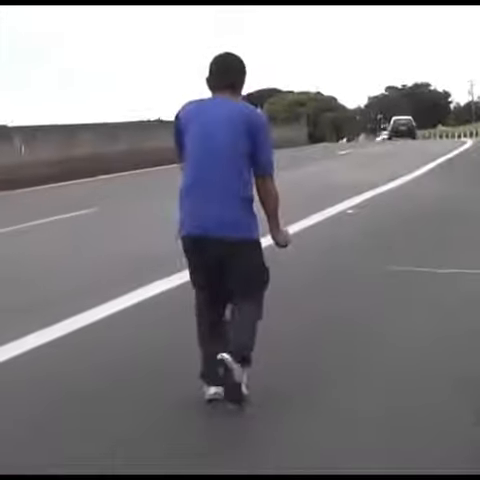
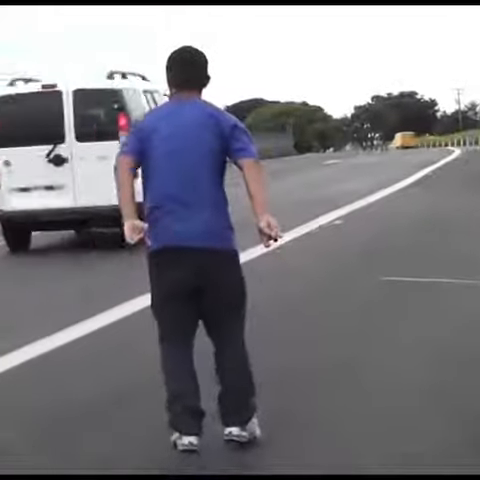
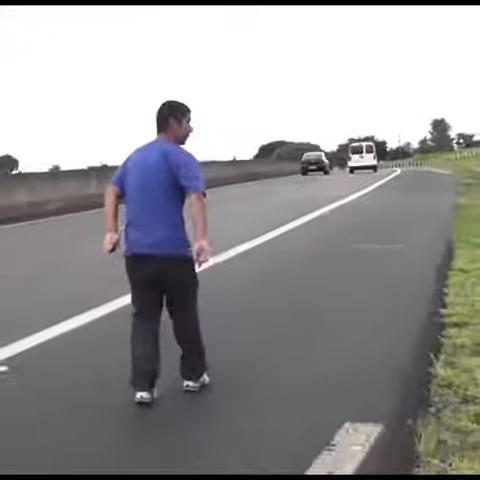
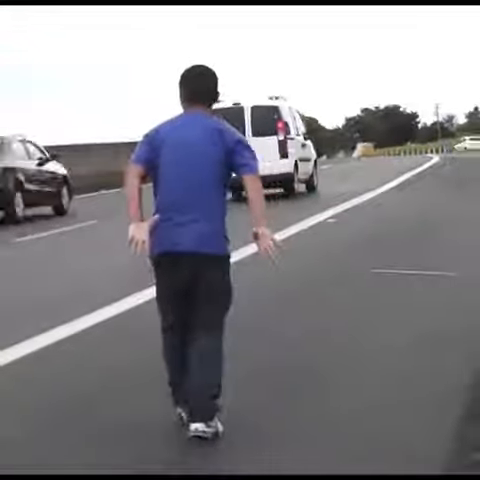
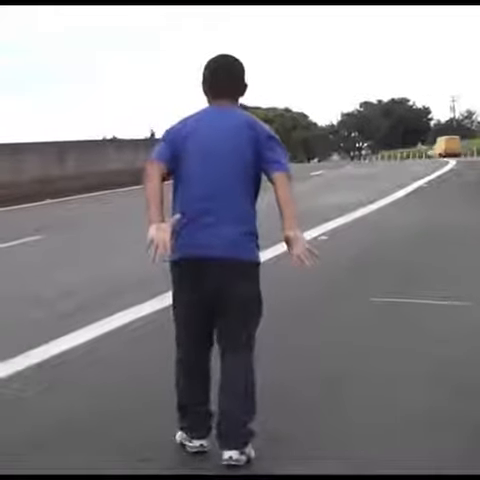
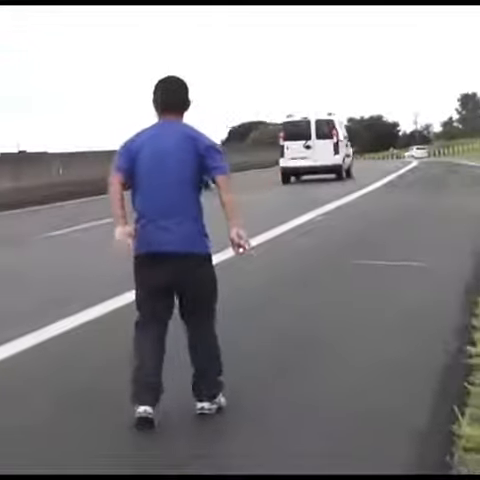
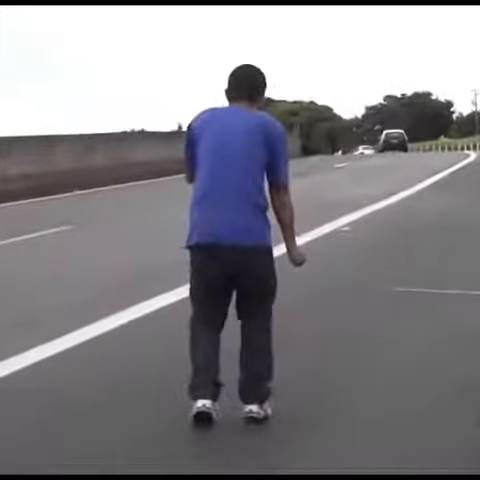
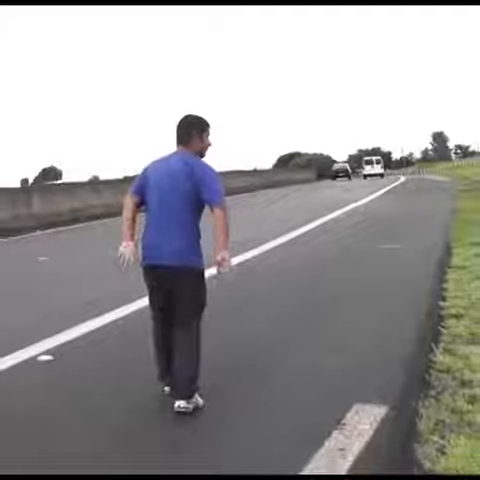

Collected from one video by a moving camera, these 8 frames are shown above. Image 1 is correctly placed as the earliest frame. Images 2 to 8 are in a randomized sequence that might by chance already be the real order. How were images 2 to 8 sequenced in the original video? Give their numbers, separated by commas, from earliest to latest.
7, 5, 2, 4, 6, 3, 8
